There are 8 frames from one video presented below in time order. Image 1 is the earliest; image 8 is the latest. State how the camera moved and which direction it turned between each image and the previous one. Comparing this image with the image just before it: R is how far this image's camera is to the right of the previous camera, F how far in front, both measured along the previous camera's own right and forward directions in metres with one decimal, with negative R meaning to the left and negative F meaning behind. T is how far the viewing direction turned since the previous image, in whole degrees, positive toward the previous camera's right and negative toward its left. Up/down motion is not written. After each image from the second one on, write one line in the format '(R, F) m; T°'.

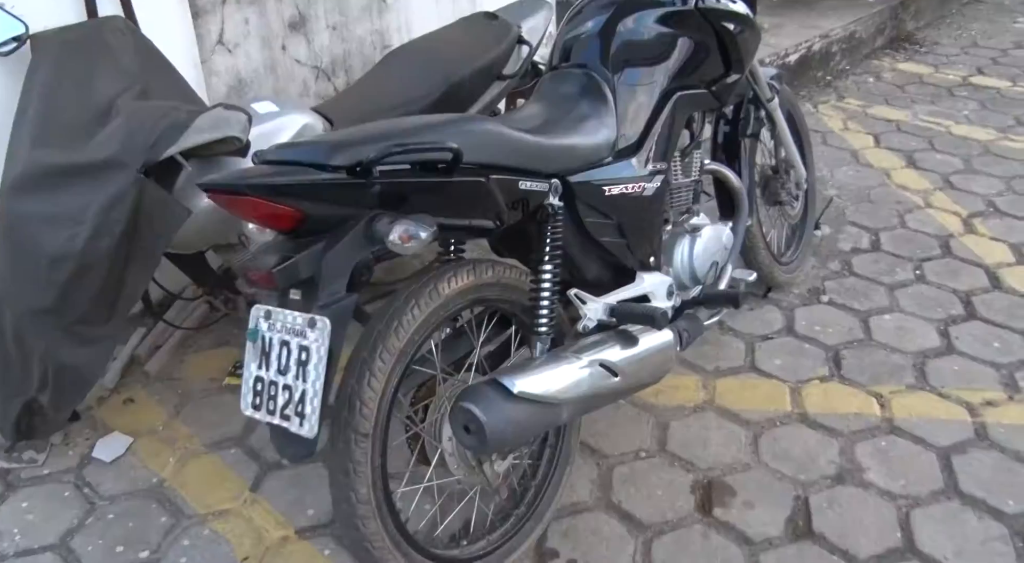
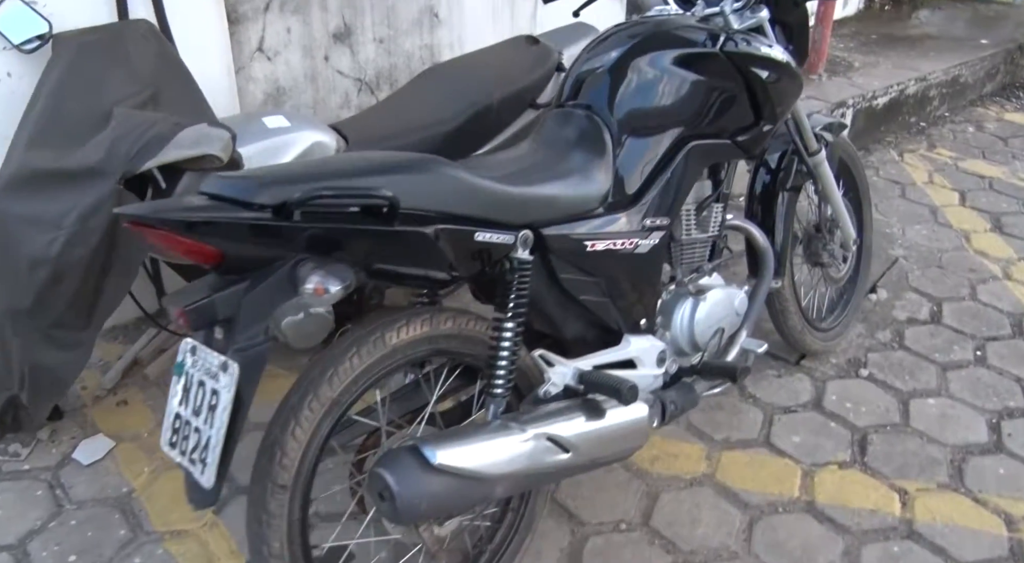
(+0.3, +0.2) m; -6°
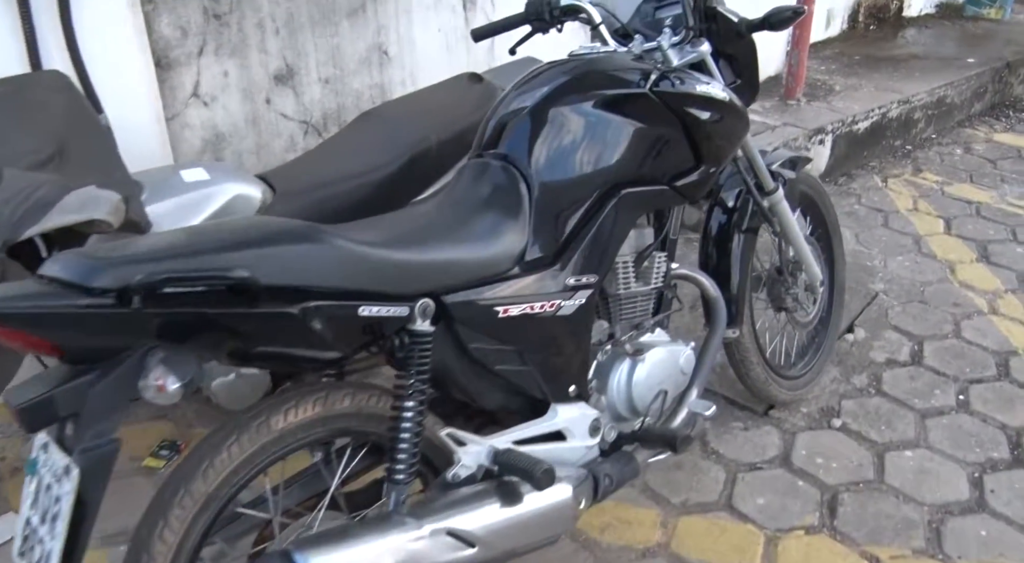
(+0.2, +0.2) m; -1°
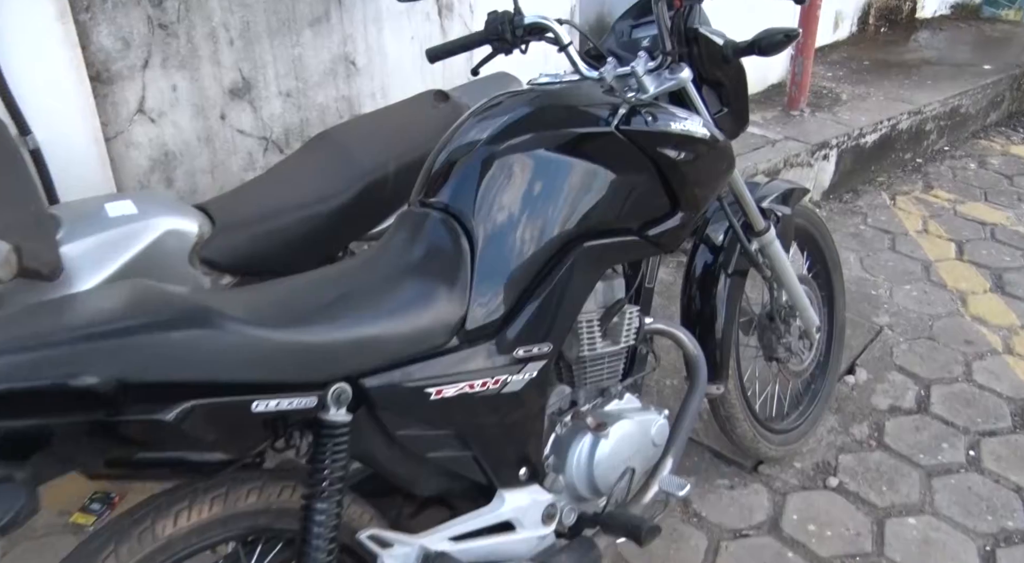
(+0.1, +0.3) m; -1°
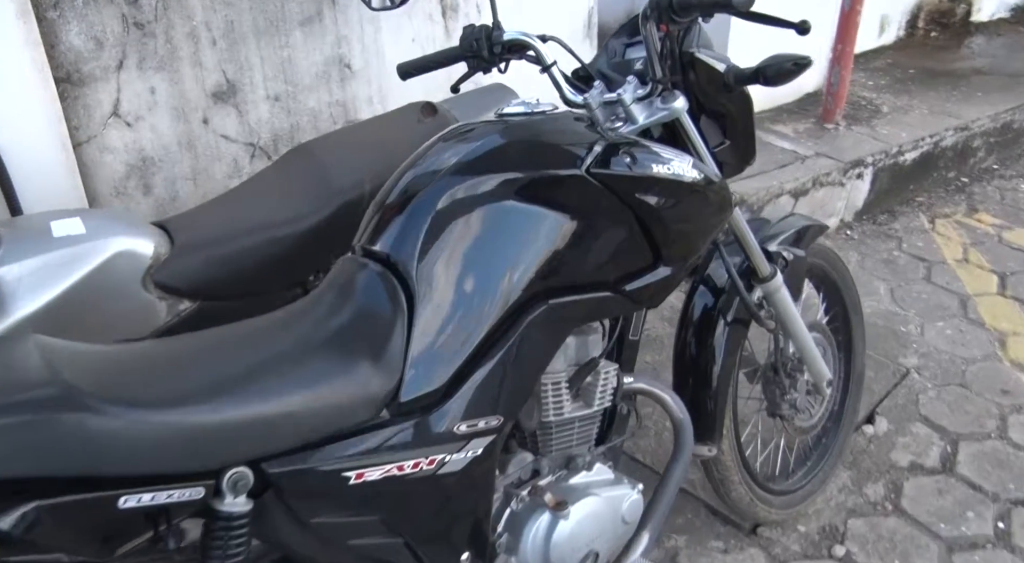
(+0.2, +0.2) m; -3°
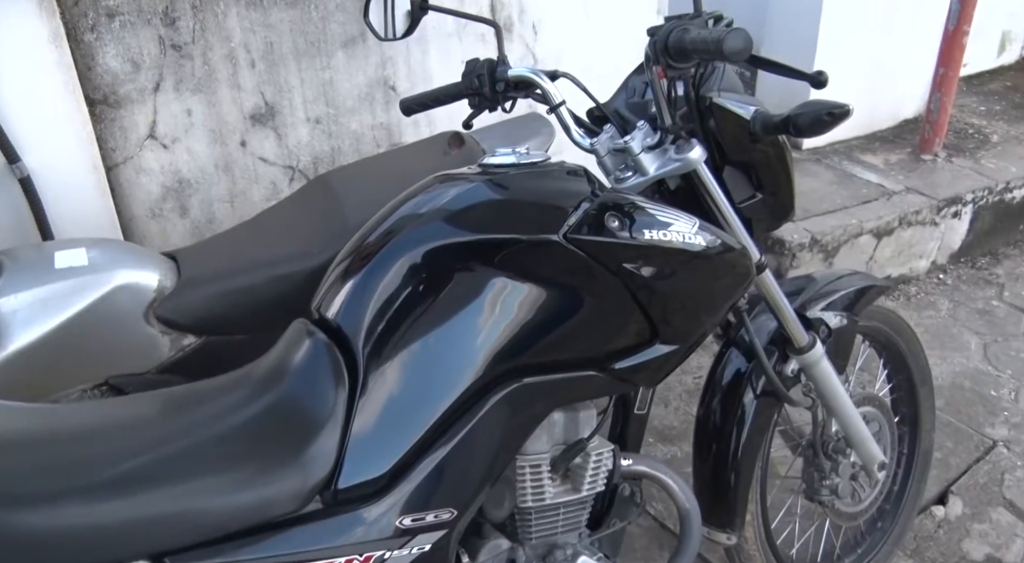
(+0.2, +0.2) m; -7°
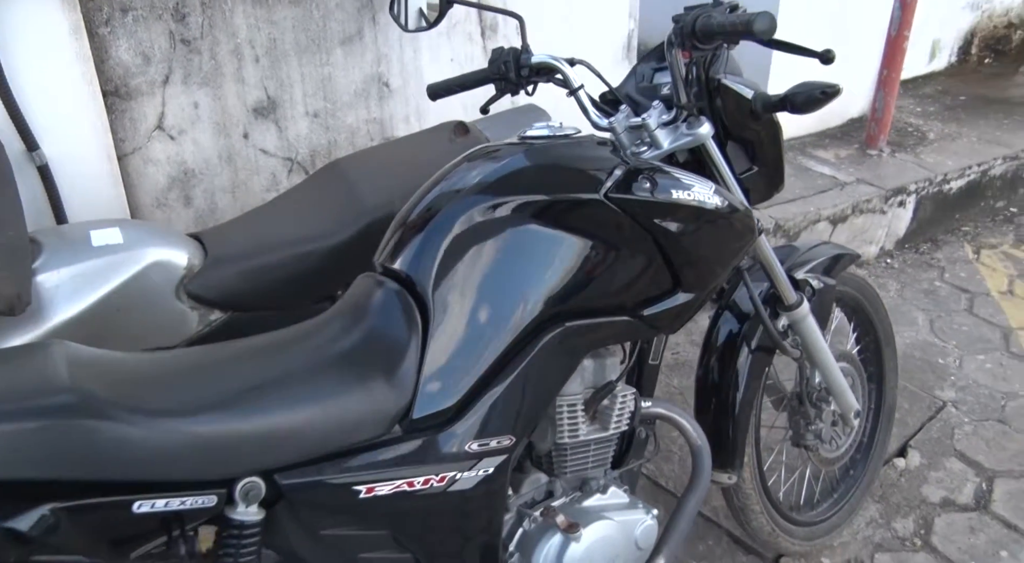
(-0.2, -0.2) m; +4°
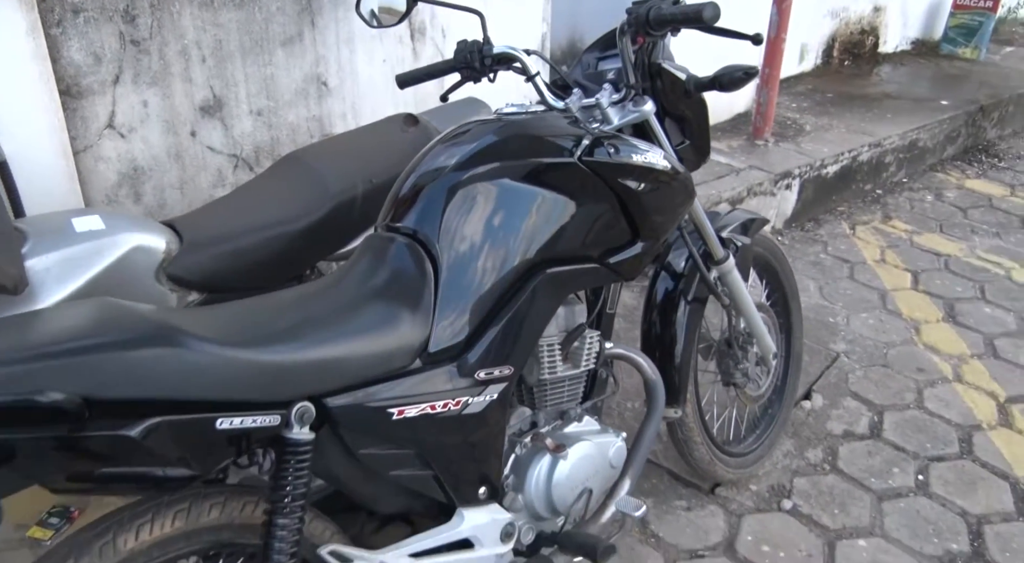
(-0.2, -0.2) m; +8°
